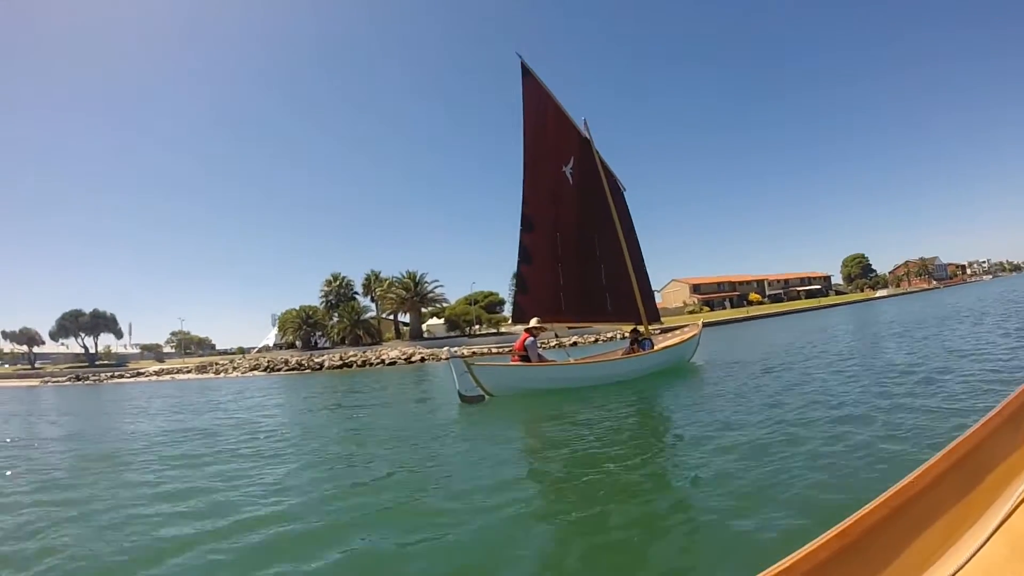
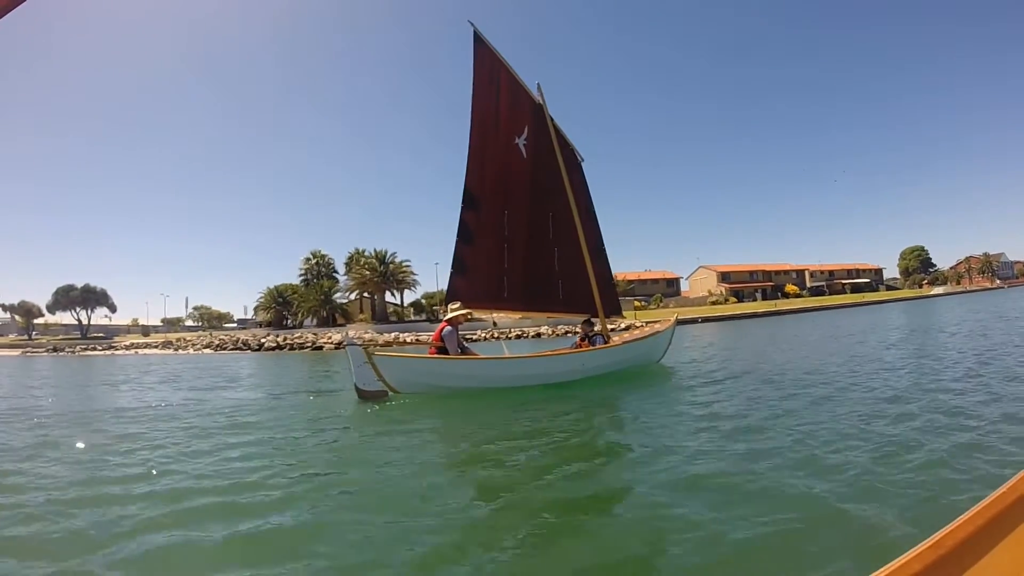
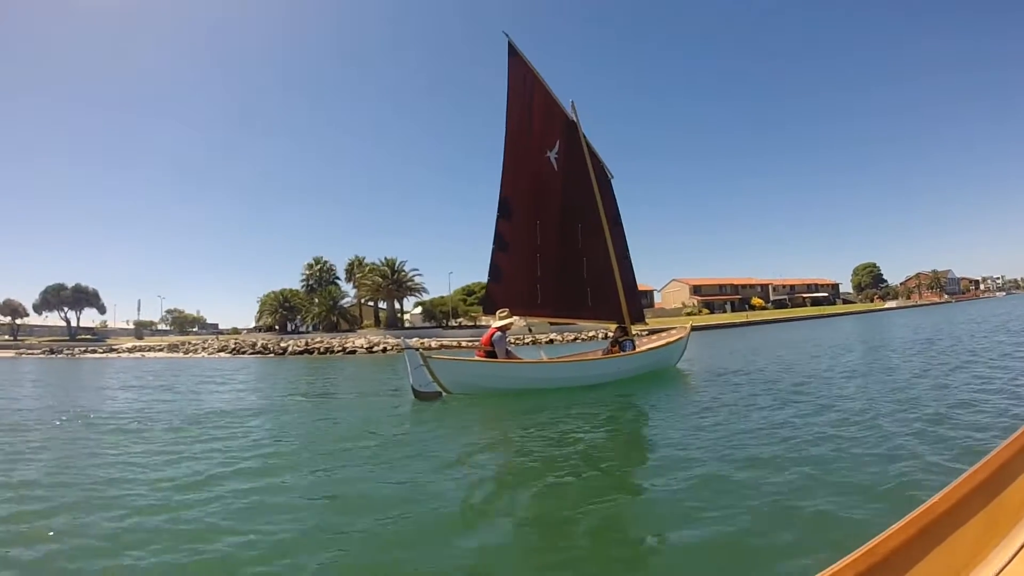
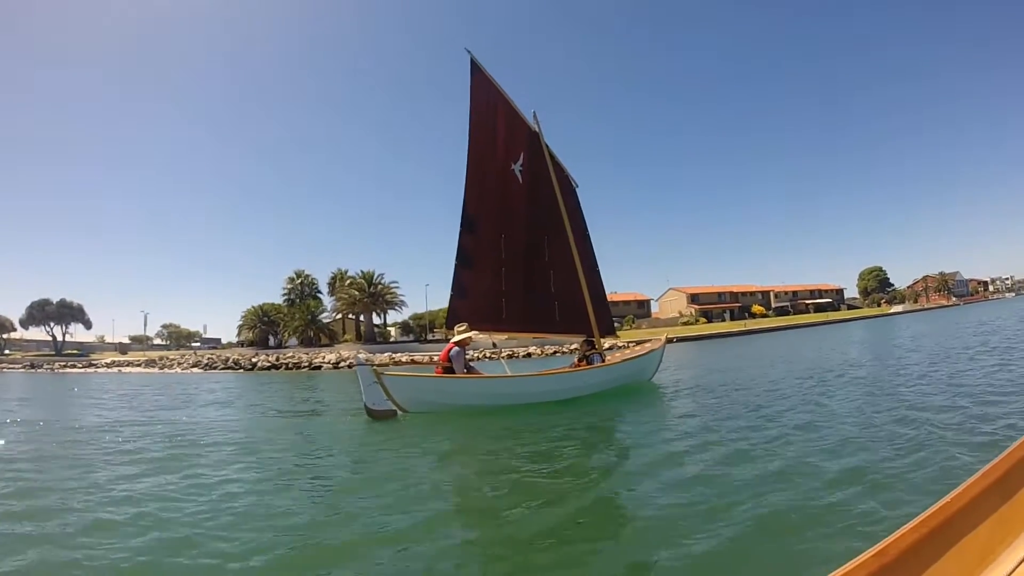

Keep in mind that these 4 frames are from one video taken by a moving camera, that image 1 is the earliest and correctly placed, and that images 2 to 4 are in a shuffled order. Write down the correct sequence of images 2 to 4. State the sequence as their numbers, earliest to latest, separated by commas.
3, 4, 2
